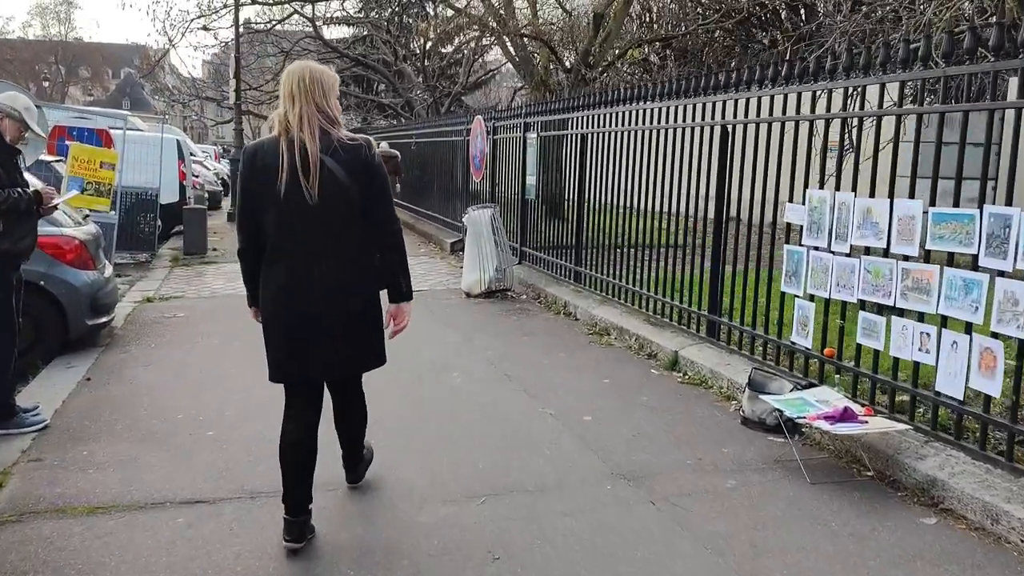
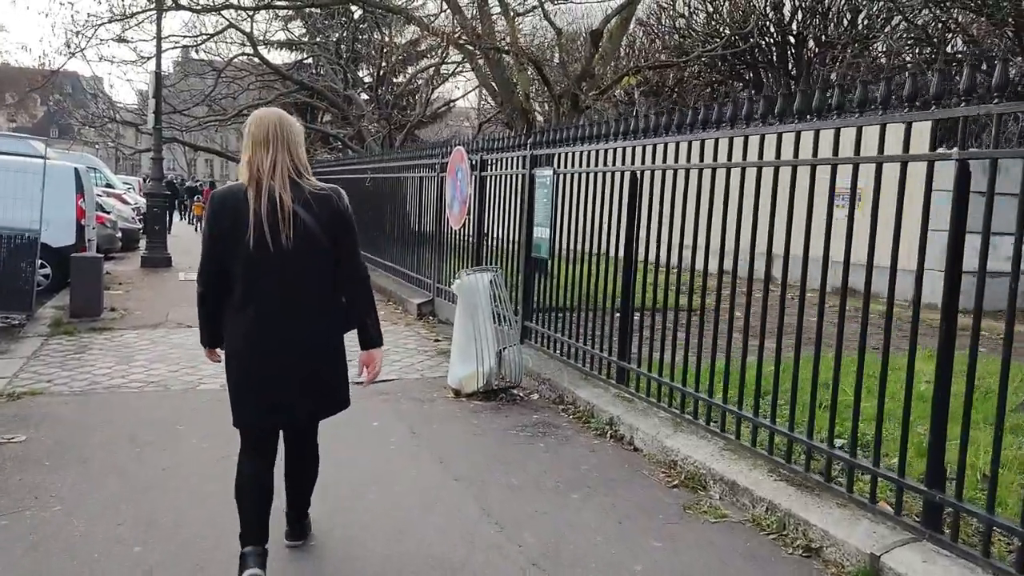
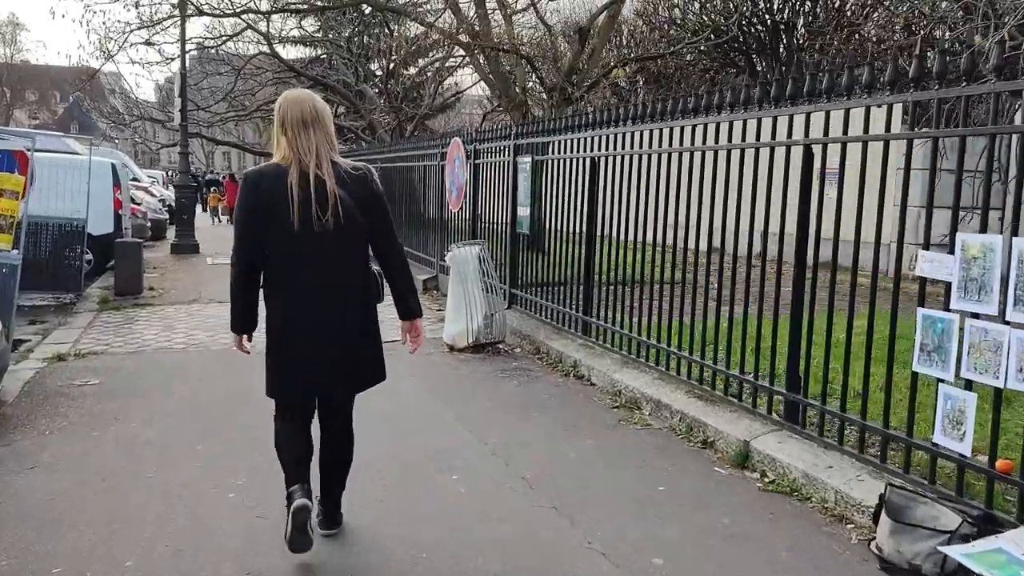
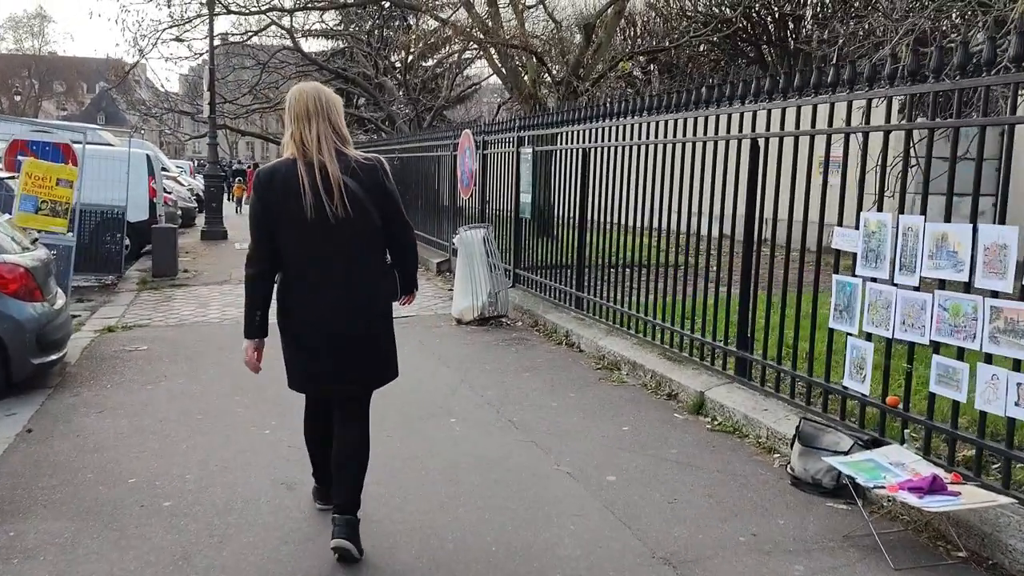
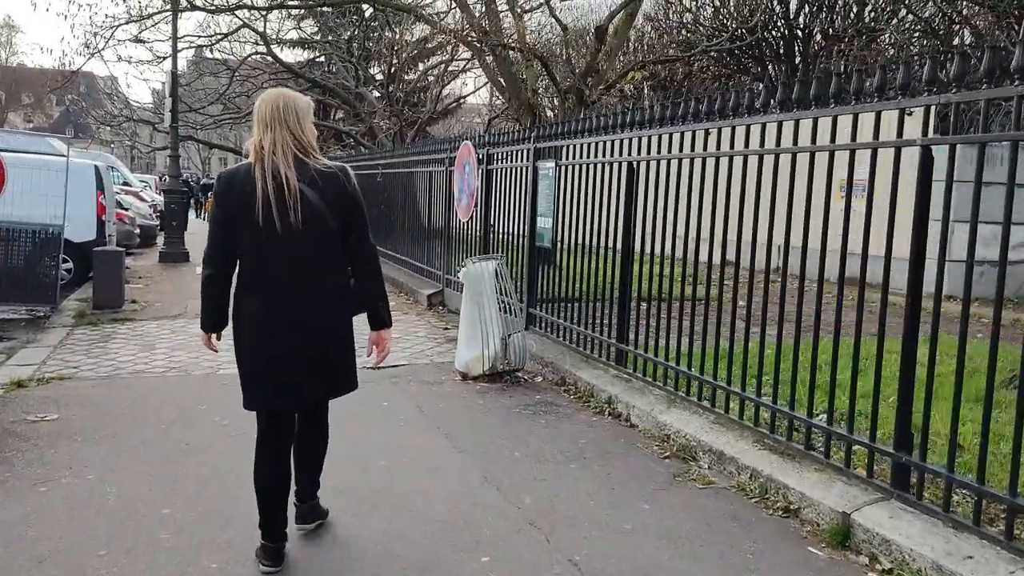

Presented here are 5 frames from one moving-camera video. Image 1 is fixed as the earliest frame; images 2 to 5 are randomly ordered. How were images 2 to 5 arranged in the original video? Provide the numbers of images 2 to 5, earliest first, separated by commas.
4, 3, 5, 2
